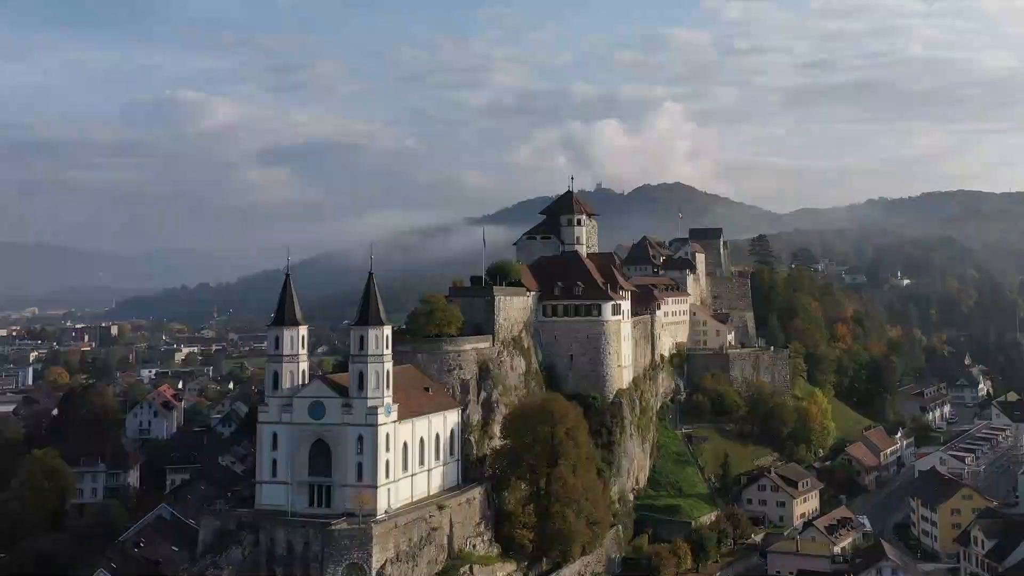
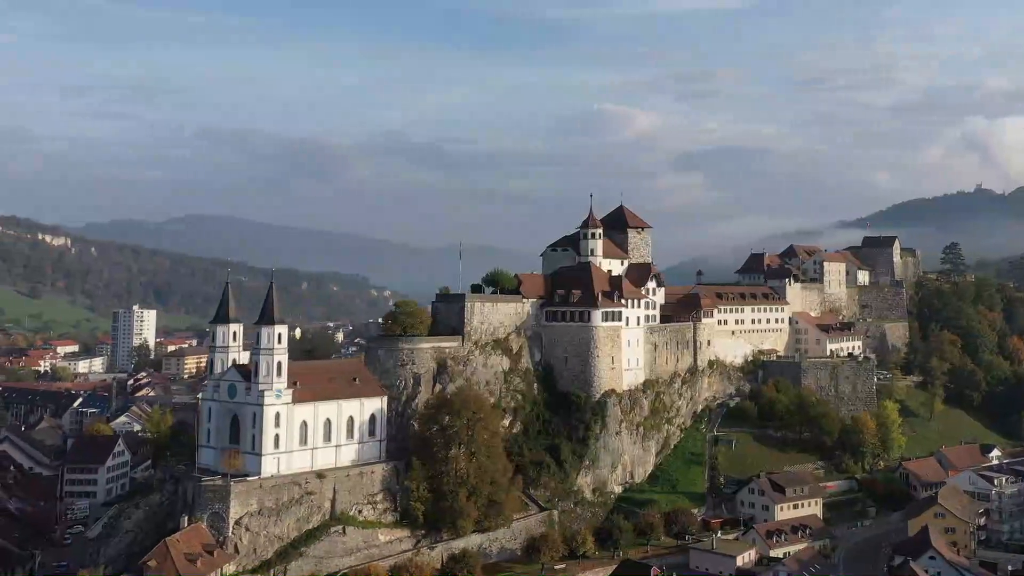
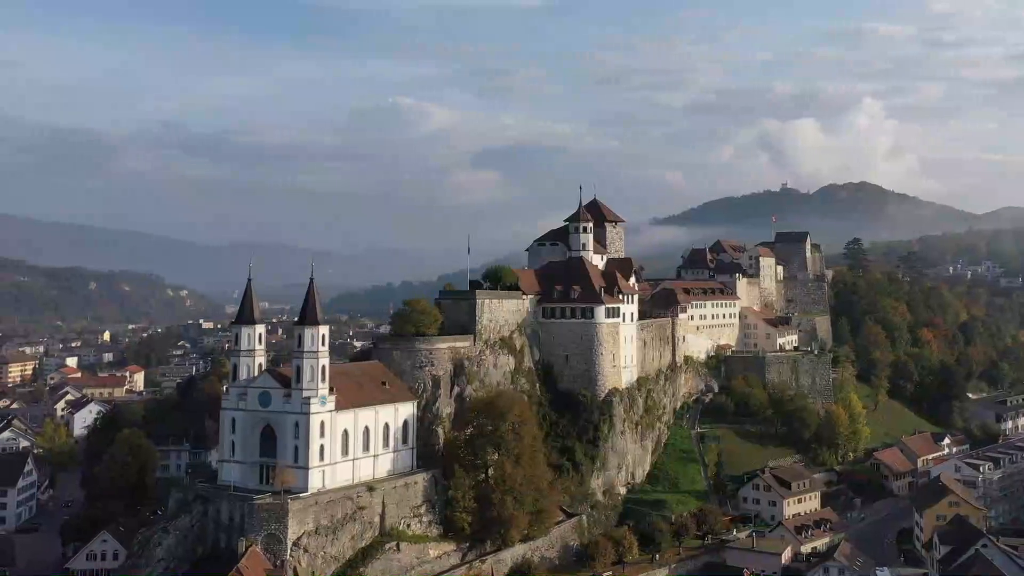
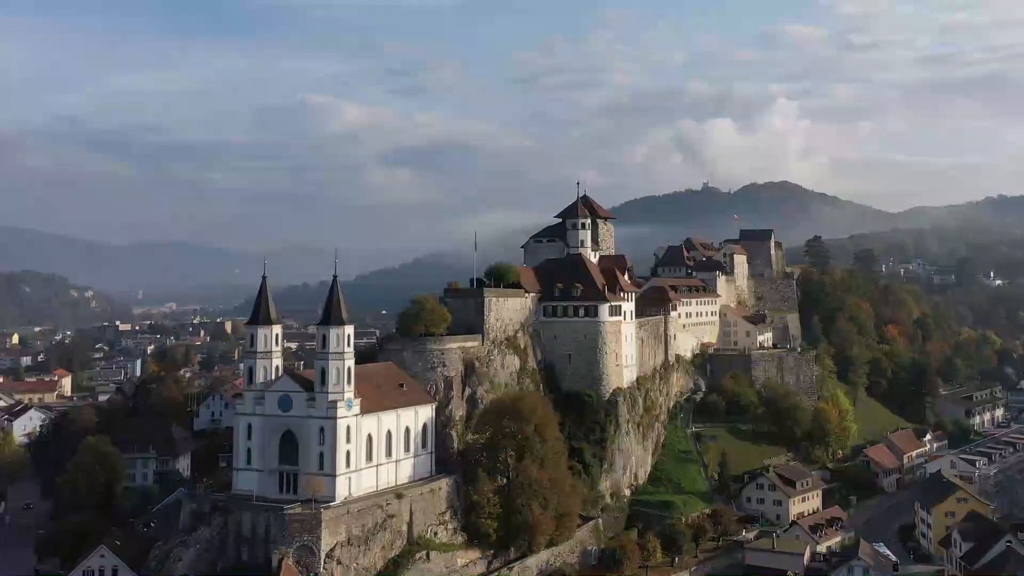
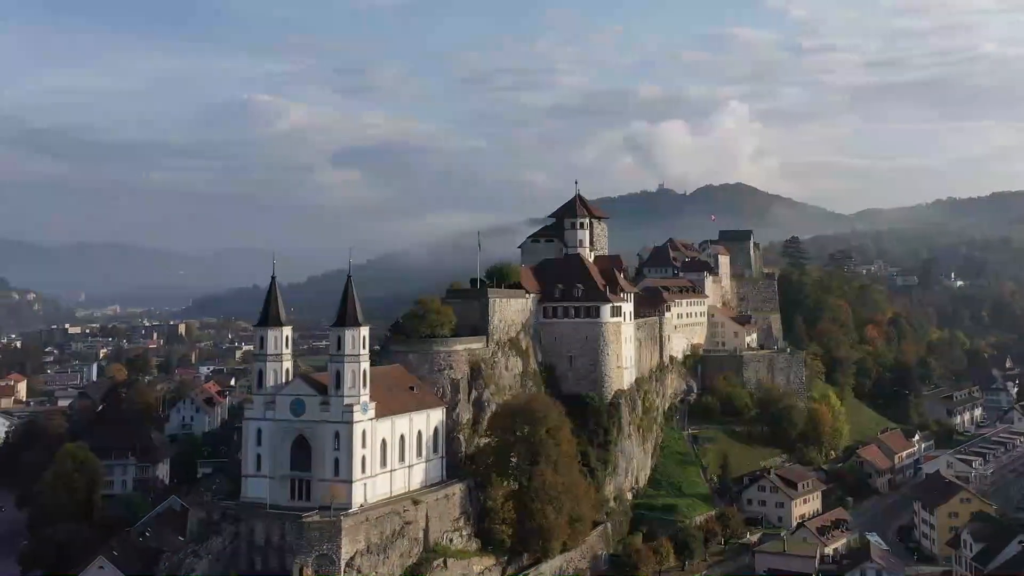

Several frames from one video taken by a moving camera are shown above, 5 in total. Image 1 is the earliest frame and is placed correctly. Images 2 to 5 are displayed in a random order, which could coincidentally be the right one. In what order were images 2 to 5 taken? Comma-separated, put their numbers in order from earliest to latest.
5, 4, 3, 2
